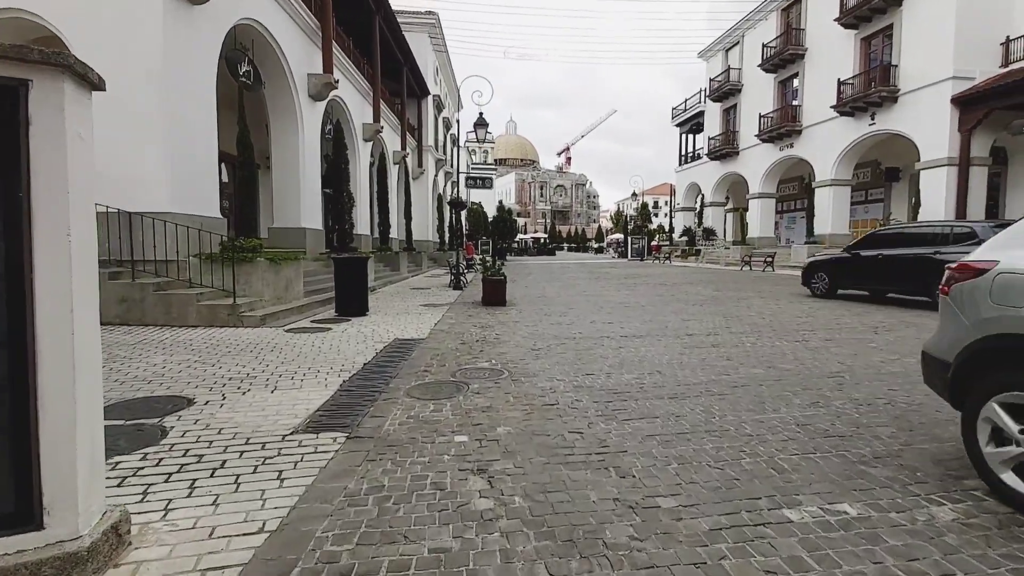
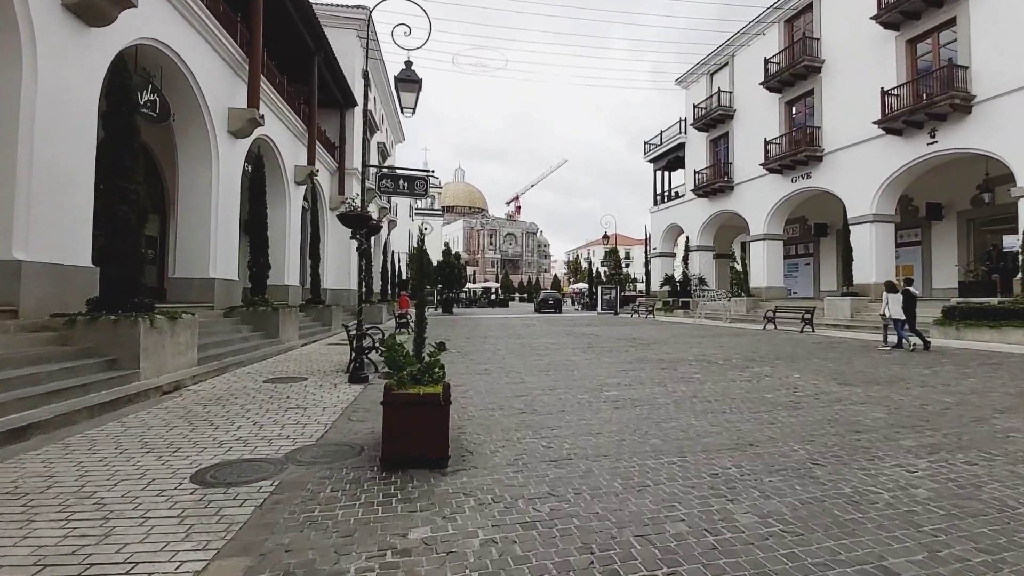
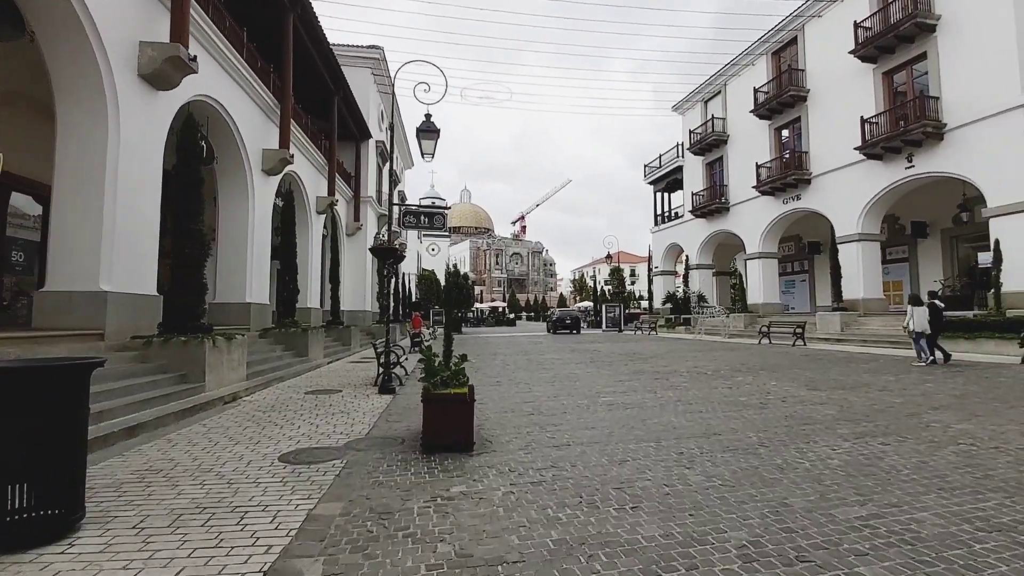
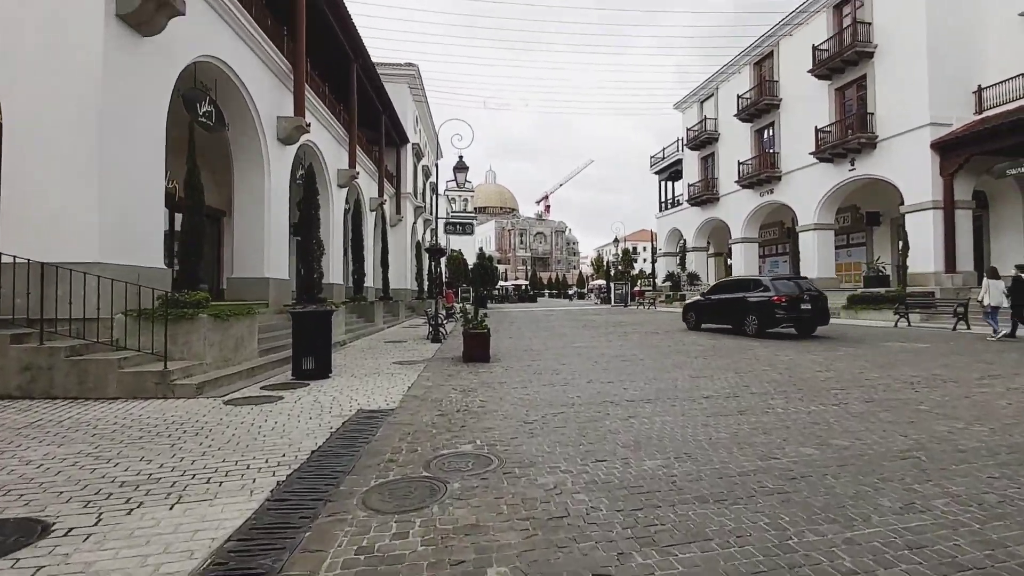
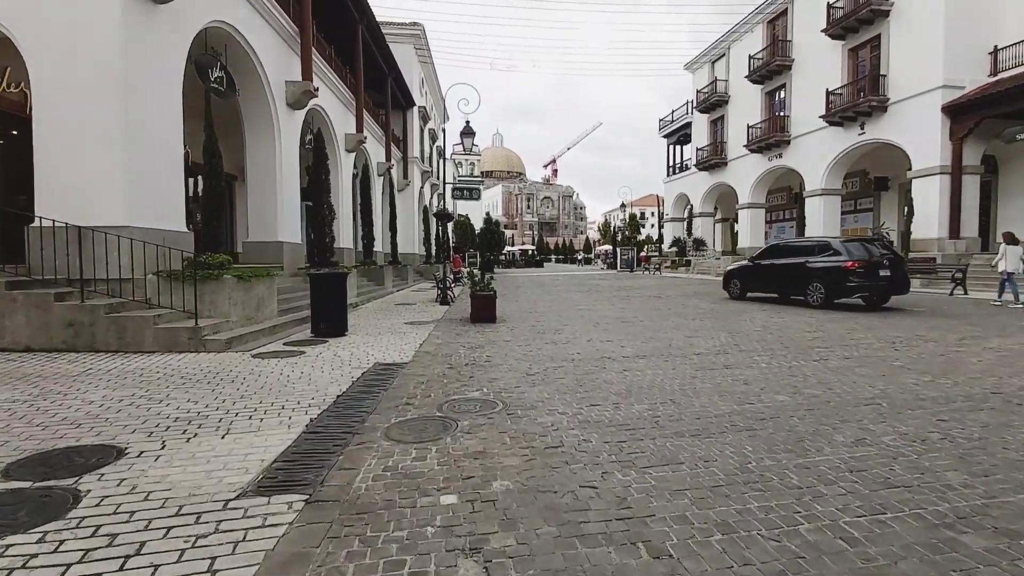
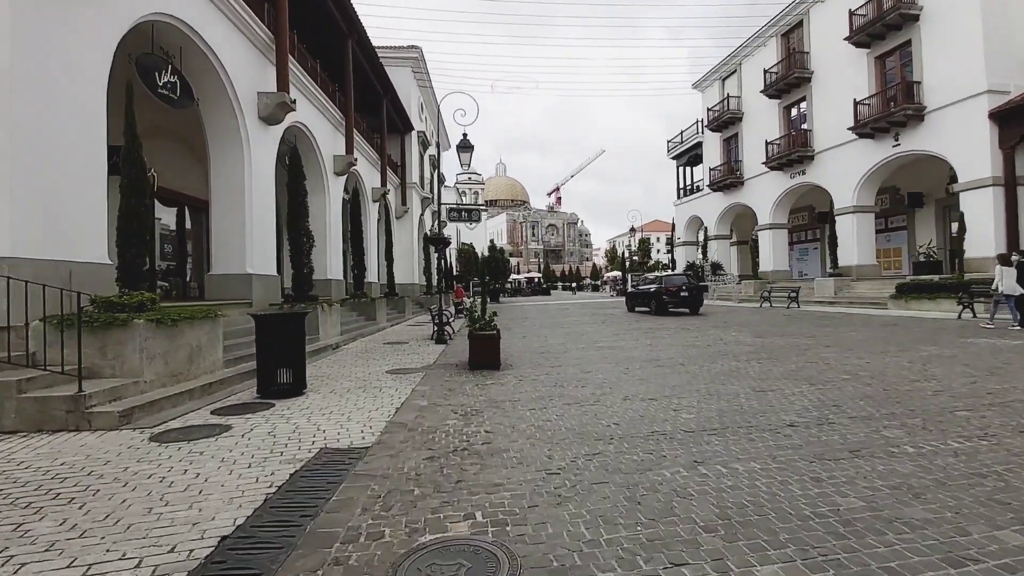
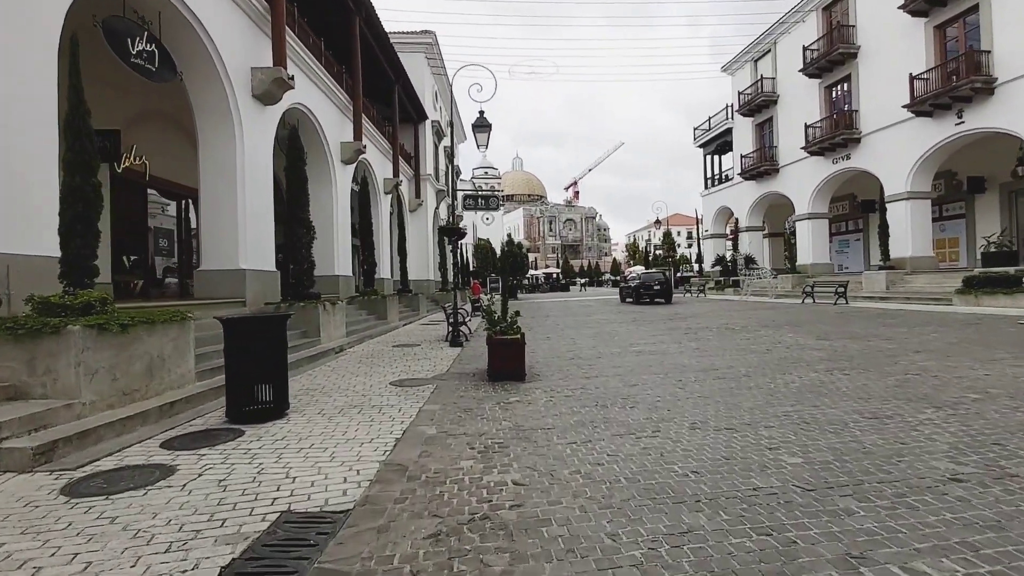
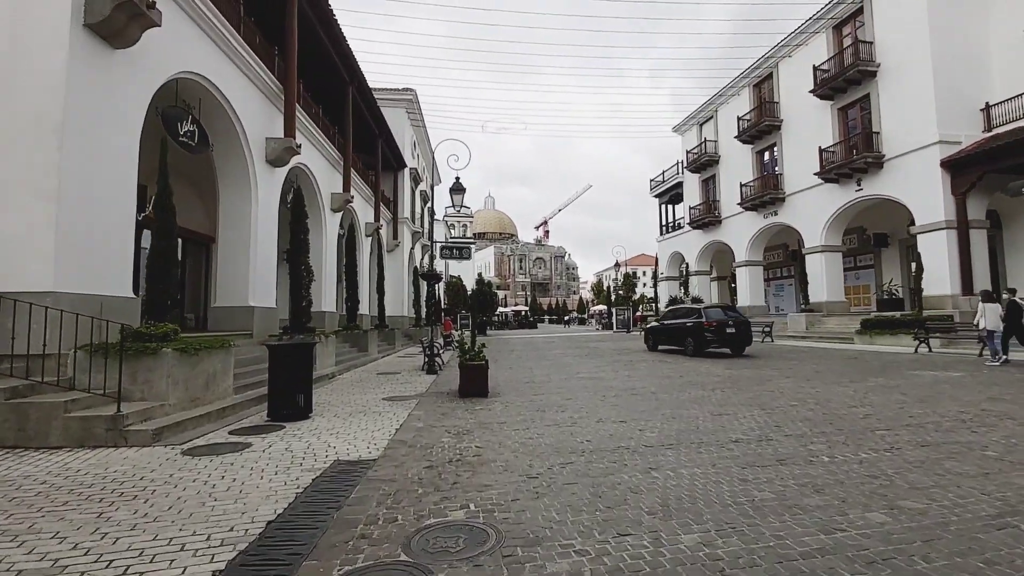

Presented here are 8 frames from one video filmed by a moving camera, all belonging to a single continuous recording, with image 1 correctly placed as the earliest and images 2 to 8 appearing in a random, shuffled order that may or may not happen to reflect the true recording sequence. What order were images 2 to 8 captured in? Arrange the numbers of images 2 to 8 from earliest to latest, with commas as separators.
5, 4, 8, 6, 7, 3, 2
